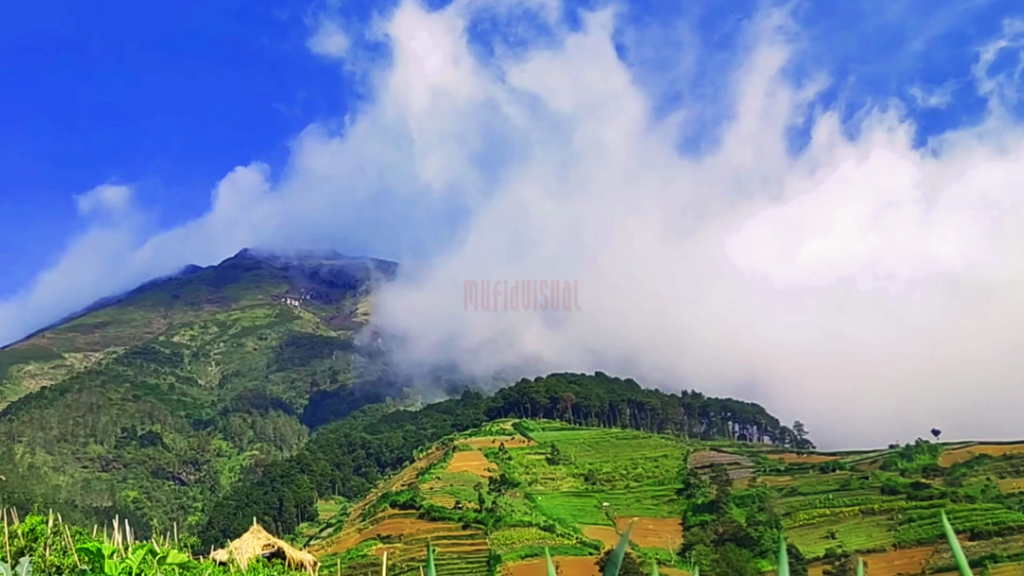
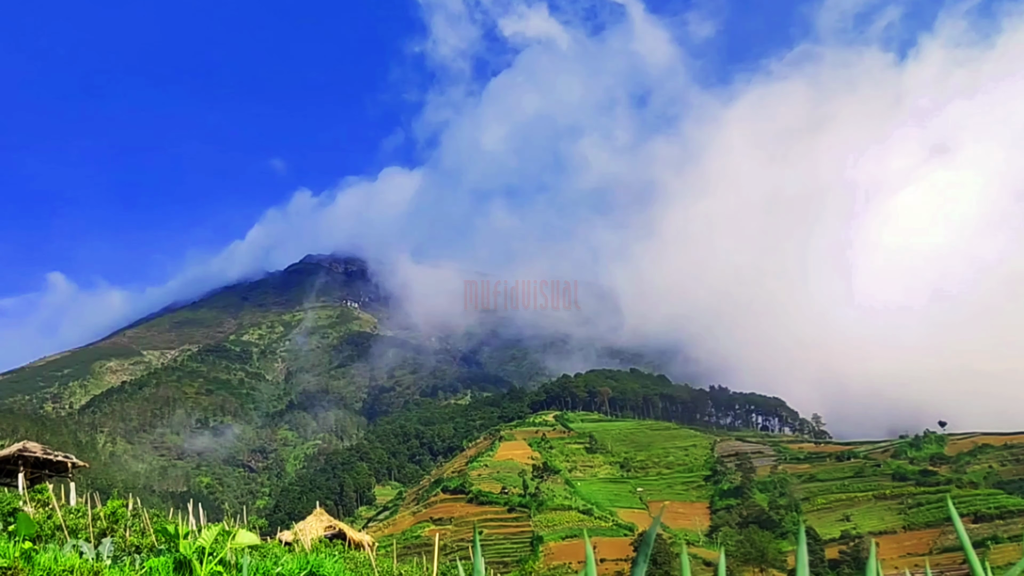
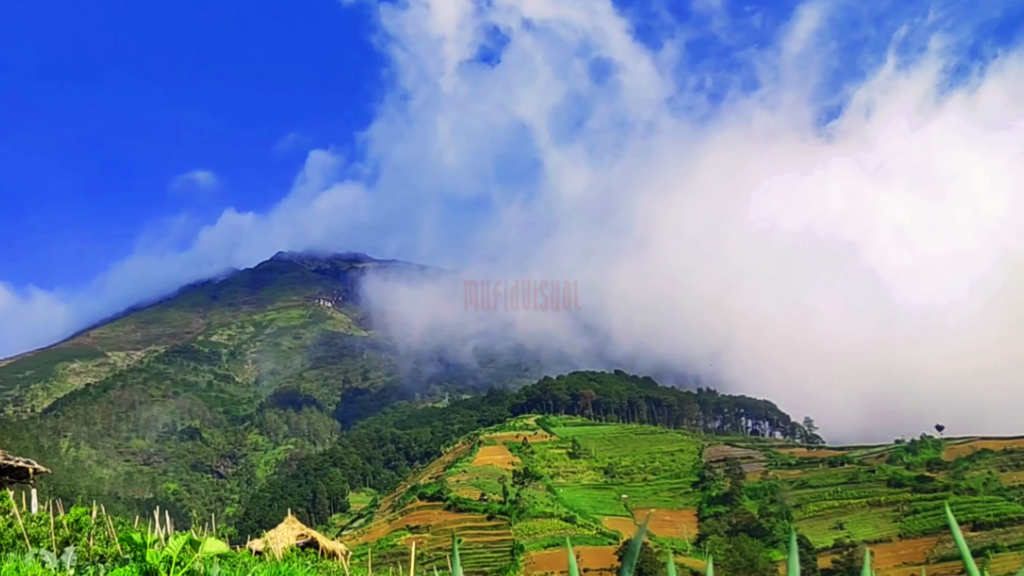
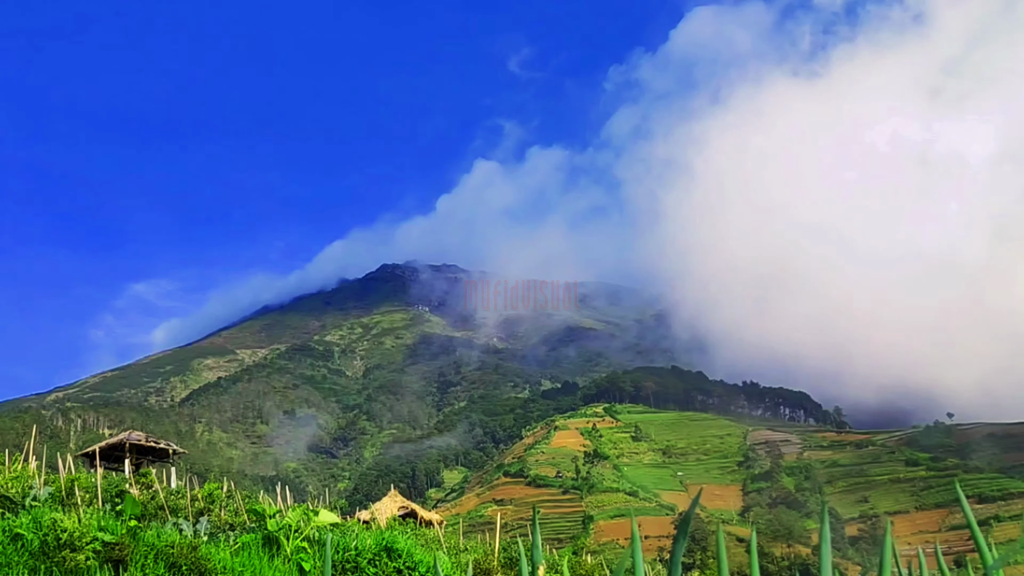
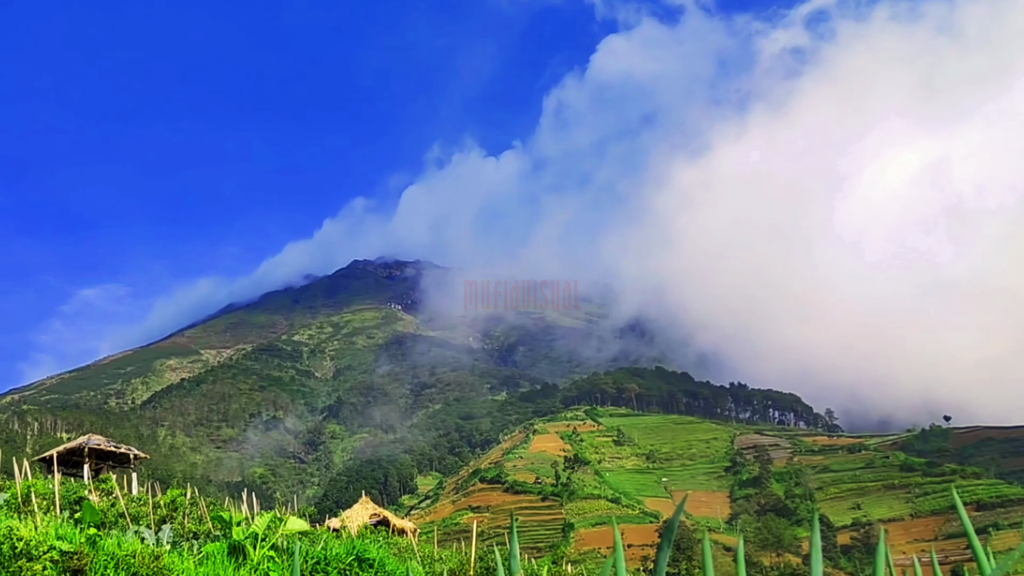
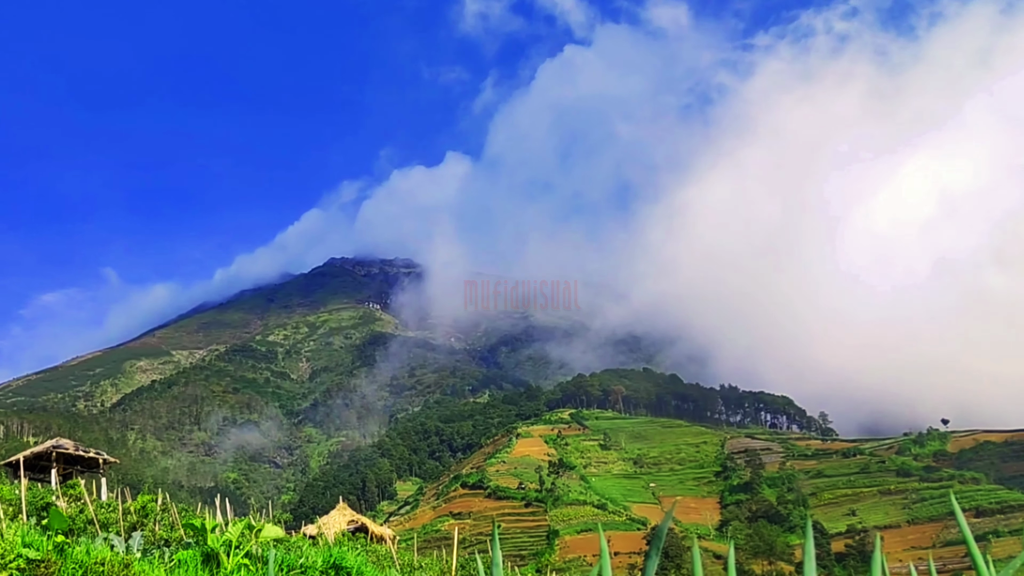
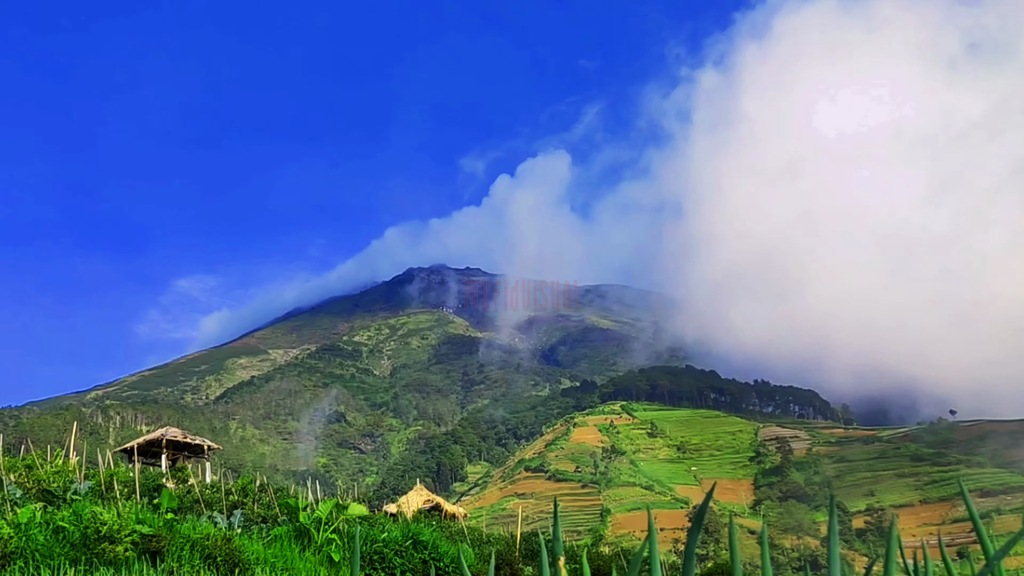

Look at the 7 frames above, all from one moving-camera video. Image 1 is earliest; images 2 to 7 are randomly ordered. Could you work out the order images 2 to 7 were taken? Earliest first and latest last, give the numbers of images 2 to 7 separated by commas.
3, 2, 6, 5, 4, 7
